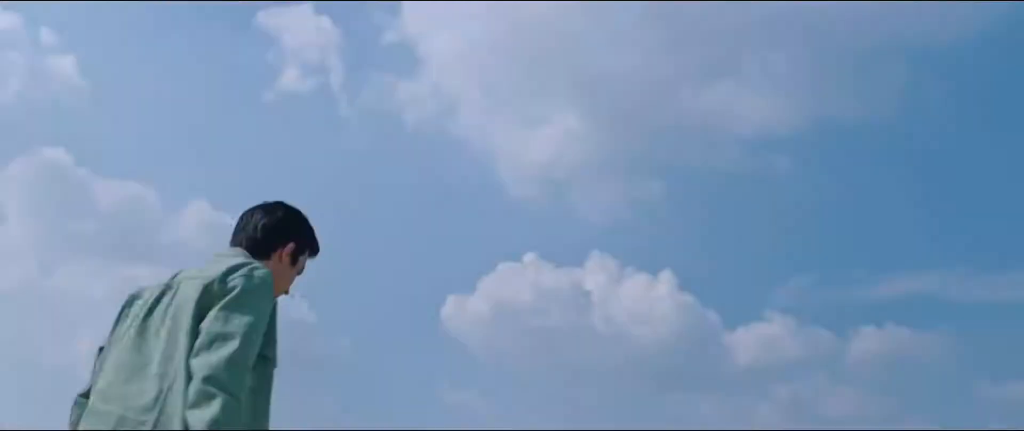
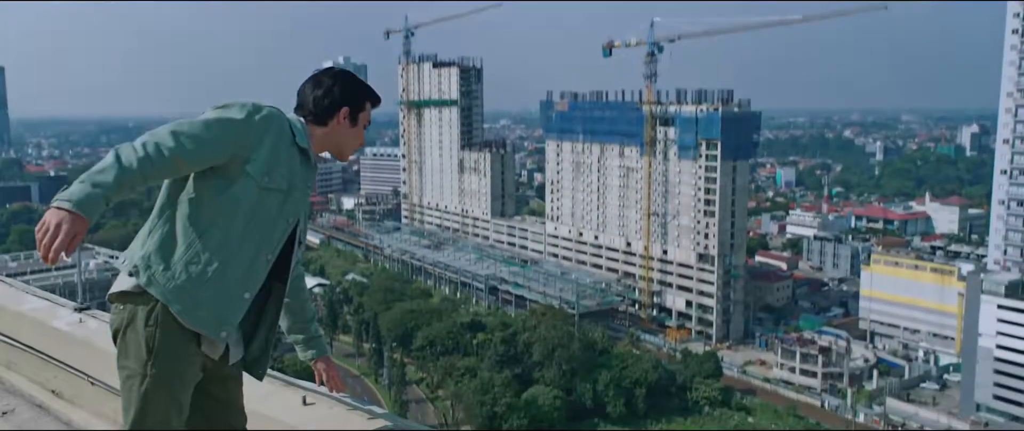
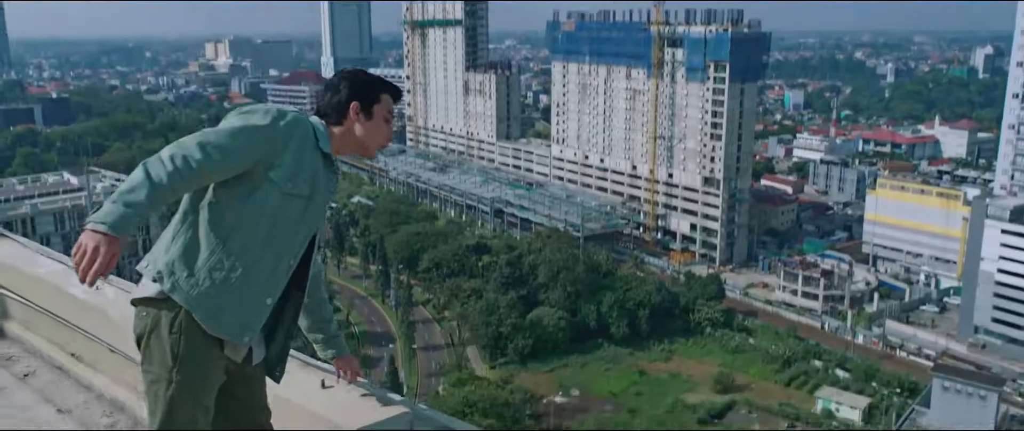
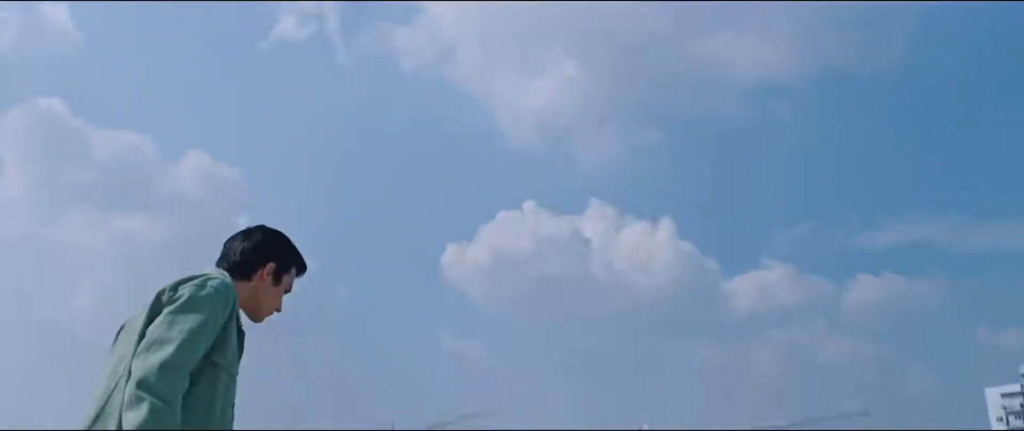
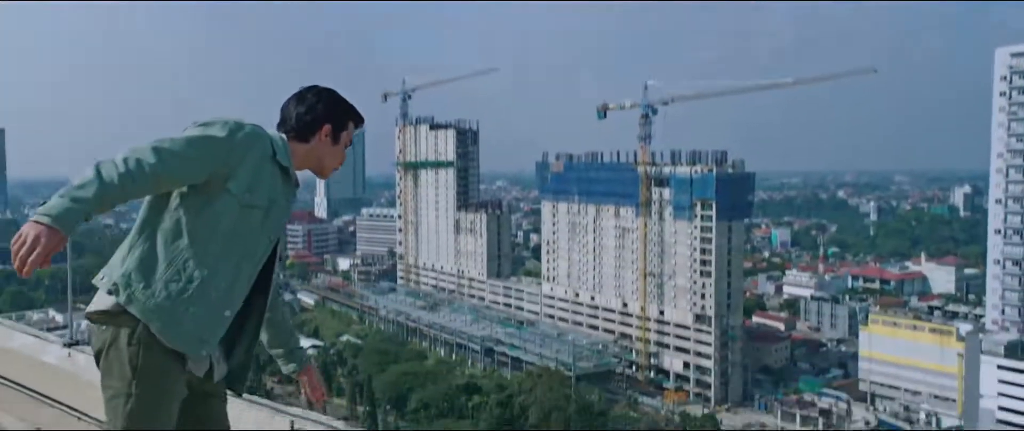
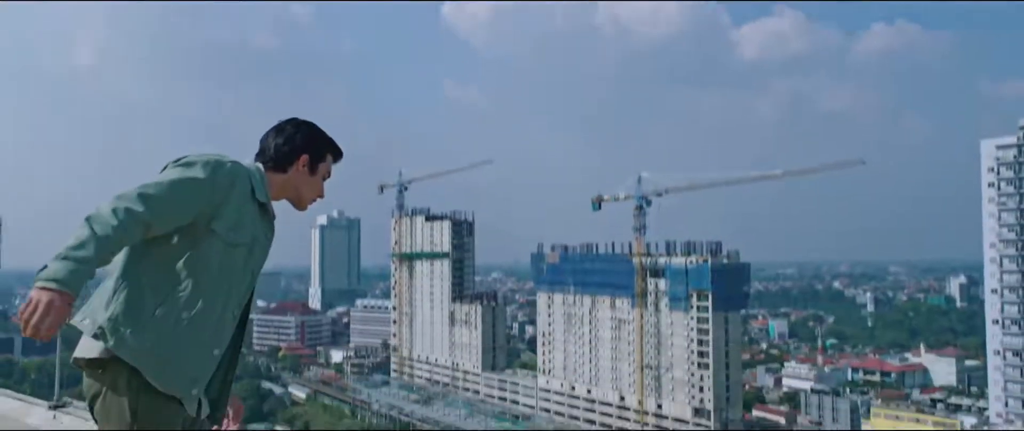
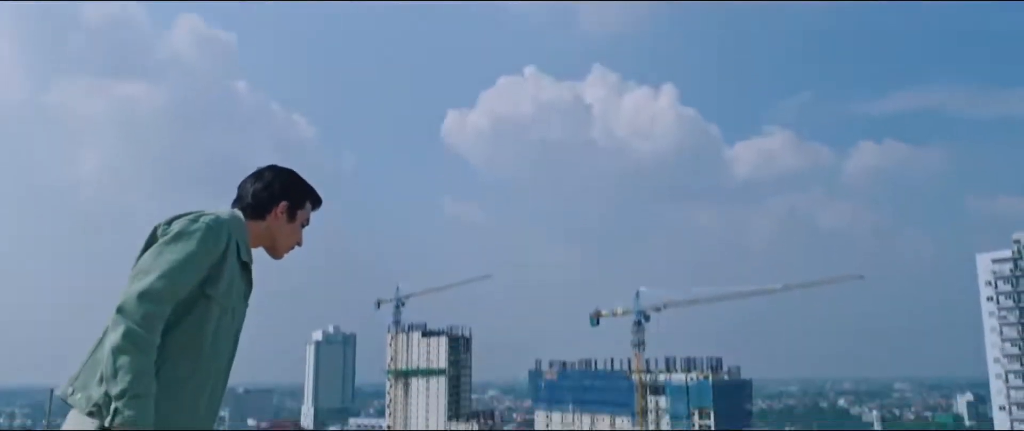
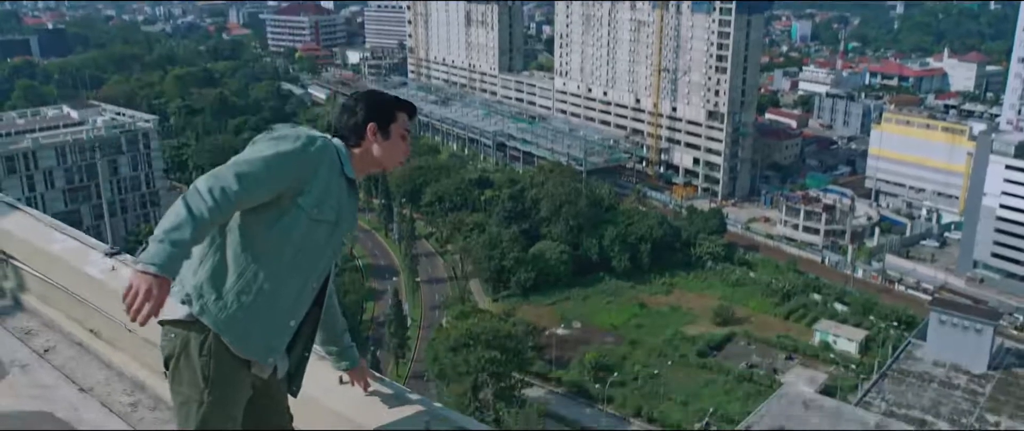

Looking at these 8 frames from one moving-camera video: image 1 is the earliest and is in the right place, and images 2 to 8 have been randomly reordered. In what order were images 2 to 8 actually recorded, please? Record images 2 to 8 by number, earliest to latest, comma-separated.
4, 7, 6, 5, 2, 3, 8
